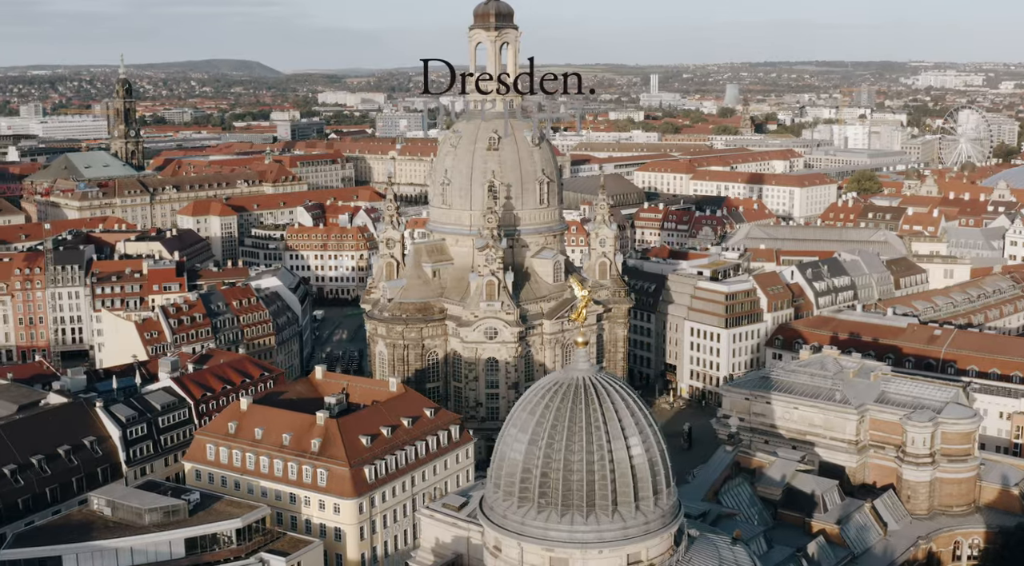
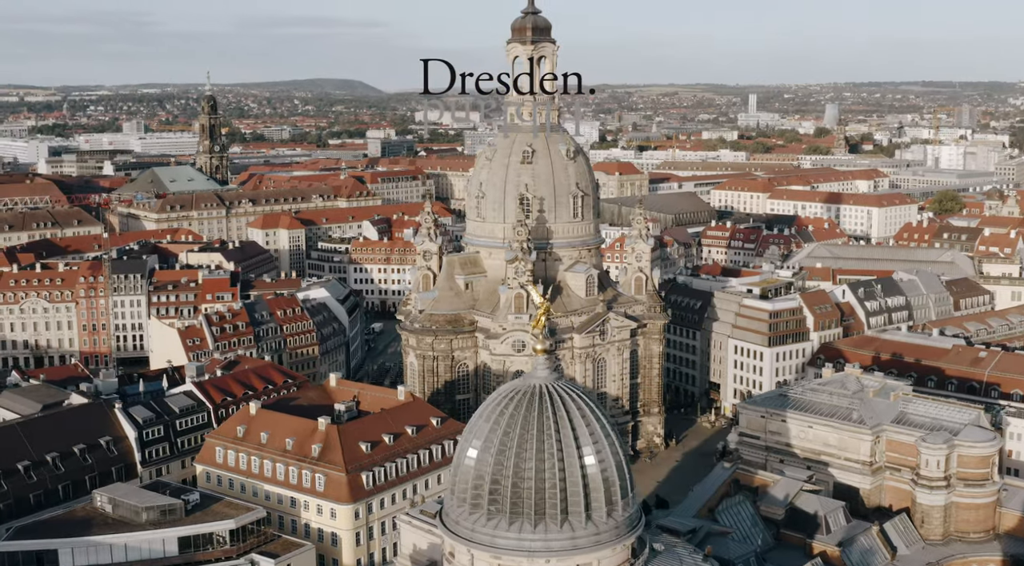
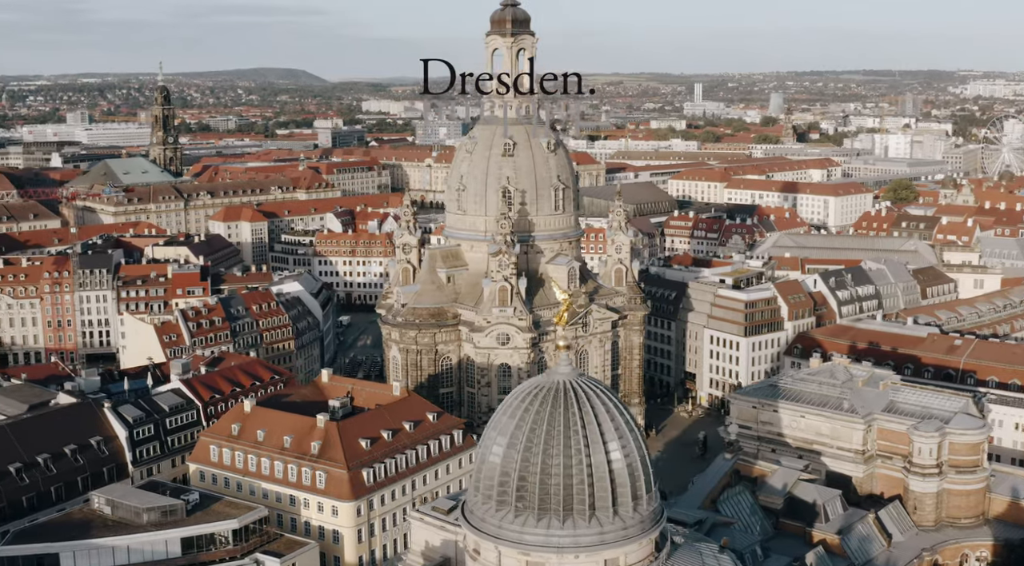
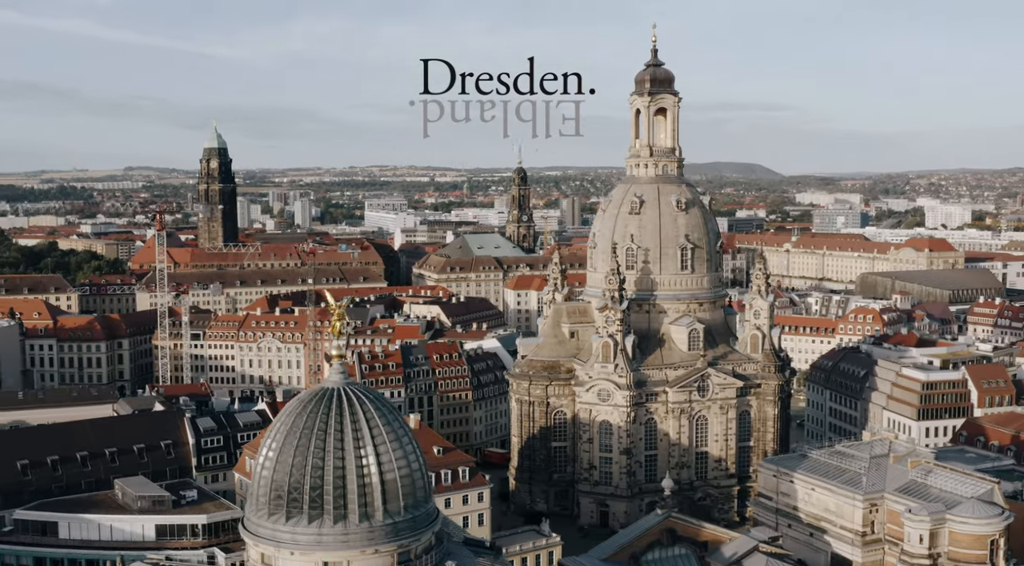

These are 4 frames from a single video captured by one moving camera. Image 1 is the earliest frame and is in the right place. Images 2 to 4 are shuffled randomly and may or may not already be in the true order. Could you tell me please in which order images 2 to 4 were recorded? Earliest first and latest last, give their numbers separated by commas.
3, 2, 4
